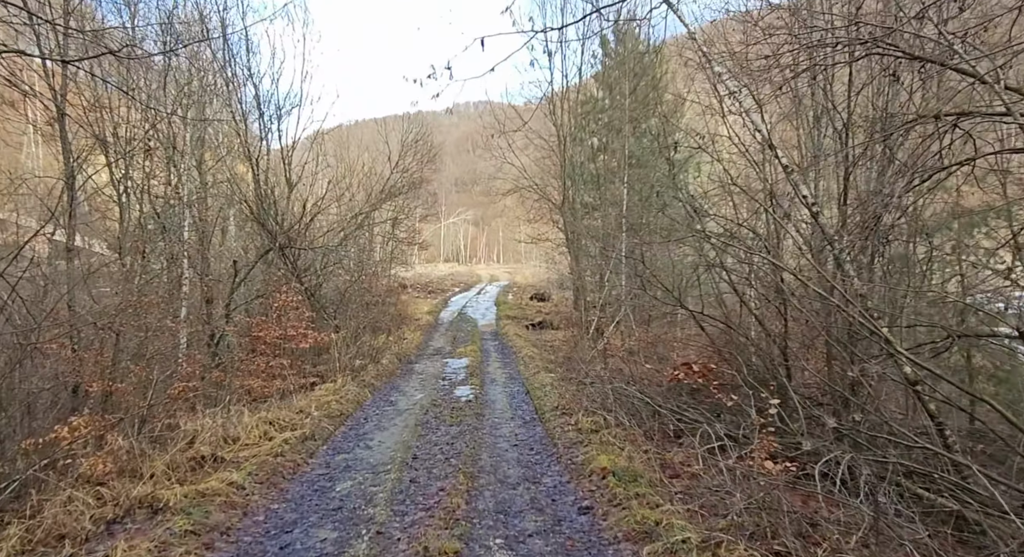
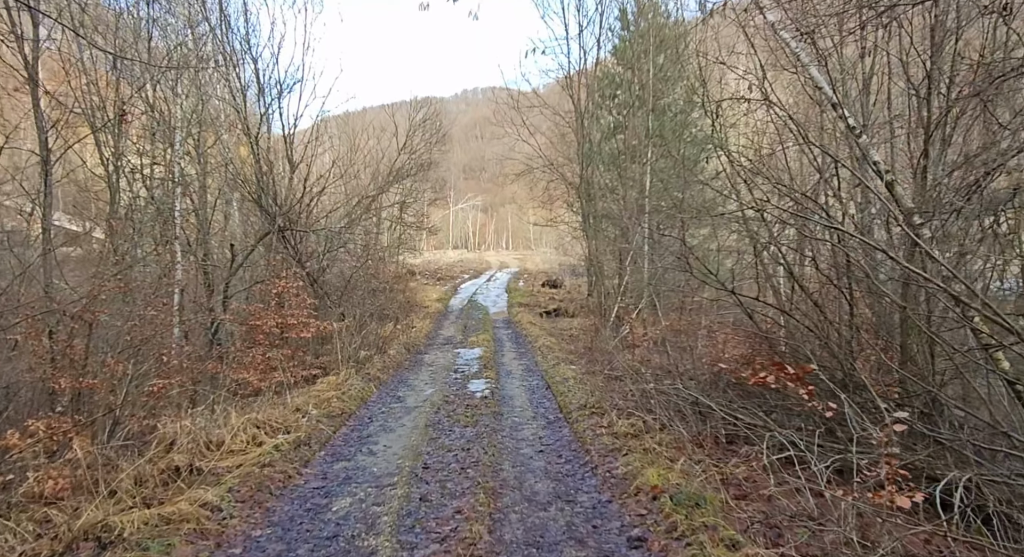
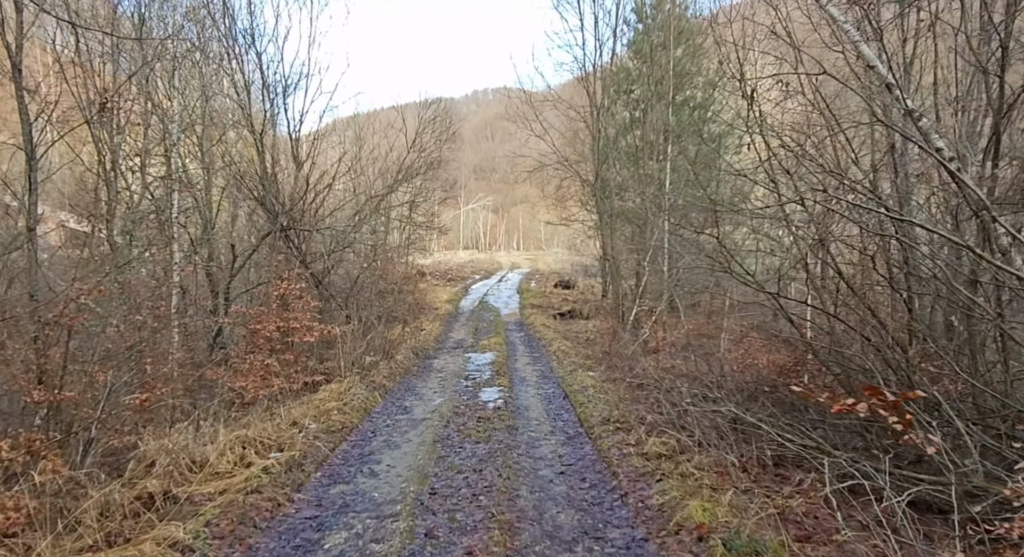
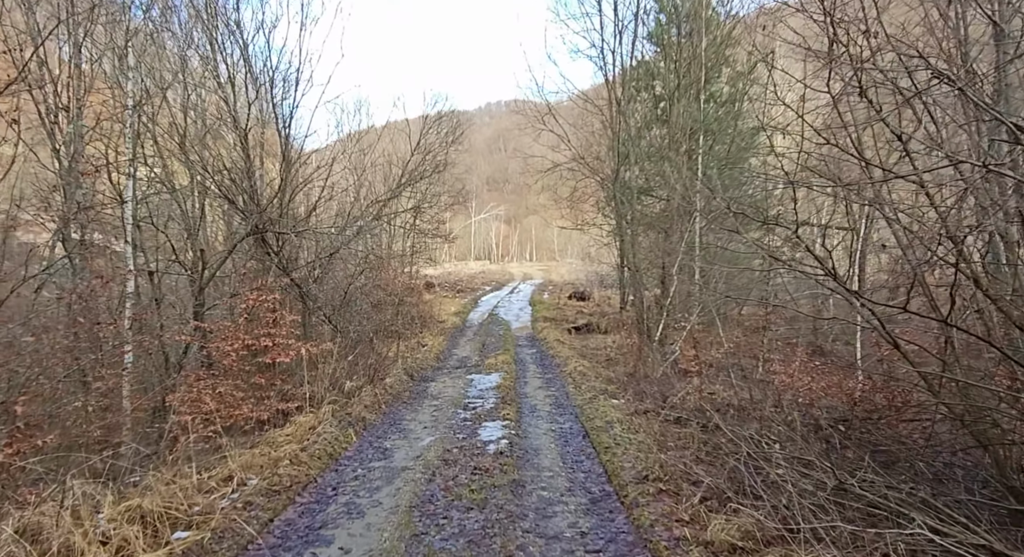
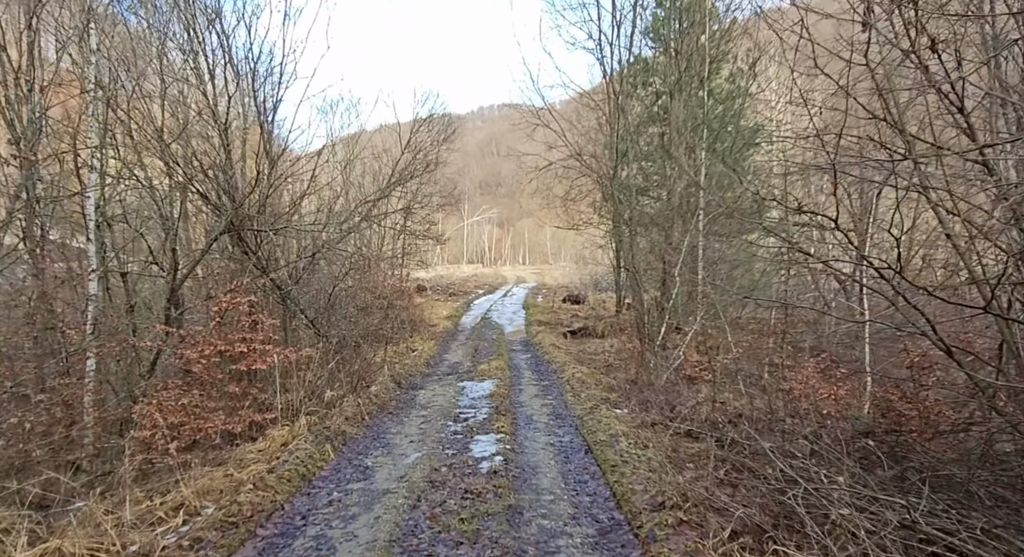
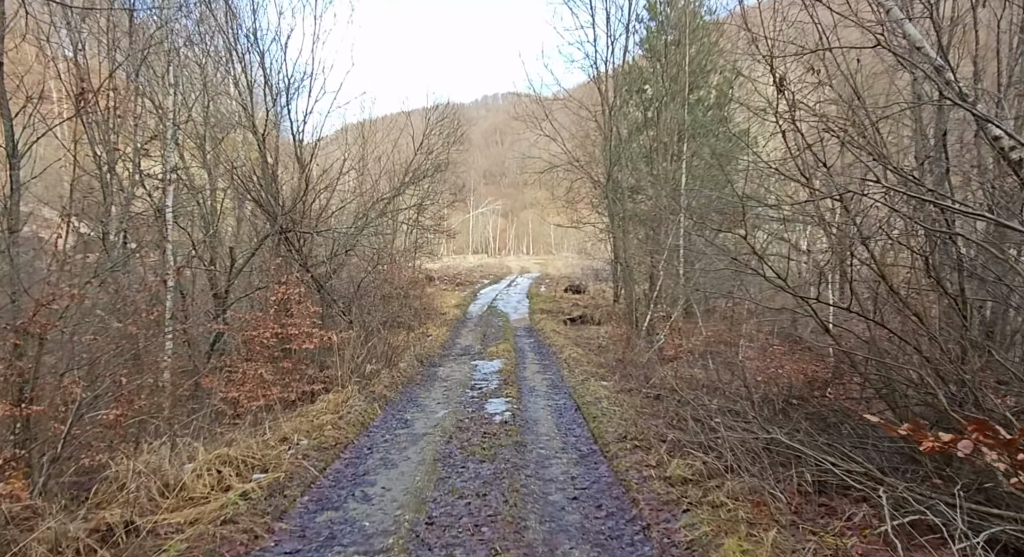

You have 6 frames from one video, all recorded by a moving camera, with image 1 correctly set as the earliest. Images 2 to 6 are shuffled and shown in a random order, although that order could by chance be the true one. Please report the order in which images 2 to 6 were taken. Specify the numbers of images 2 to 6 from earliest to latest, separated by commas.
2, 3, 6, 4, 5
